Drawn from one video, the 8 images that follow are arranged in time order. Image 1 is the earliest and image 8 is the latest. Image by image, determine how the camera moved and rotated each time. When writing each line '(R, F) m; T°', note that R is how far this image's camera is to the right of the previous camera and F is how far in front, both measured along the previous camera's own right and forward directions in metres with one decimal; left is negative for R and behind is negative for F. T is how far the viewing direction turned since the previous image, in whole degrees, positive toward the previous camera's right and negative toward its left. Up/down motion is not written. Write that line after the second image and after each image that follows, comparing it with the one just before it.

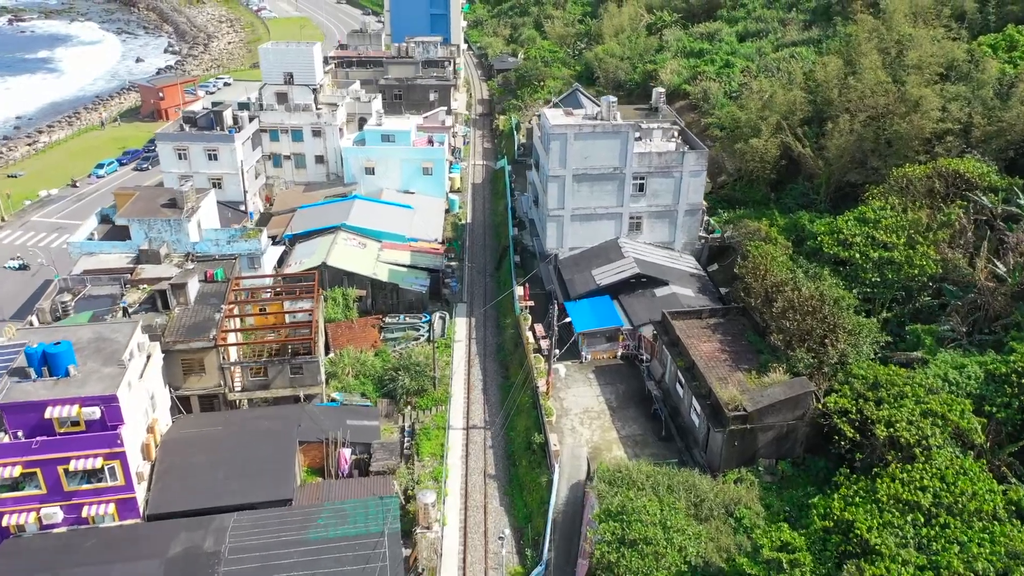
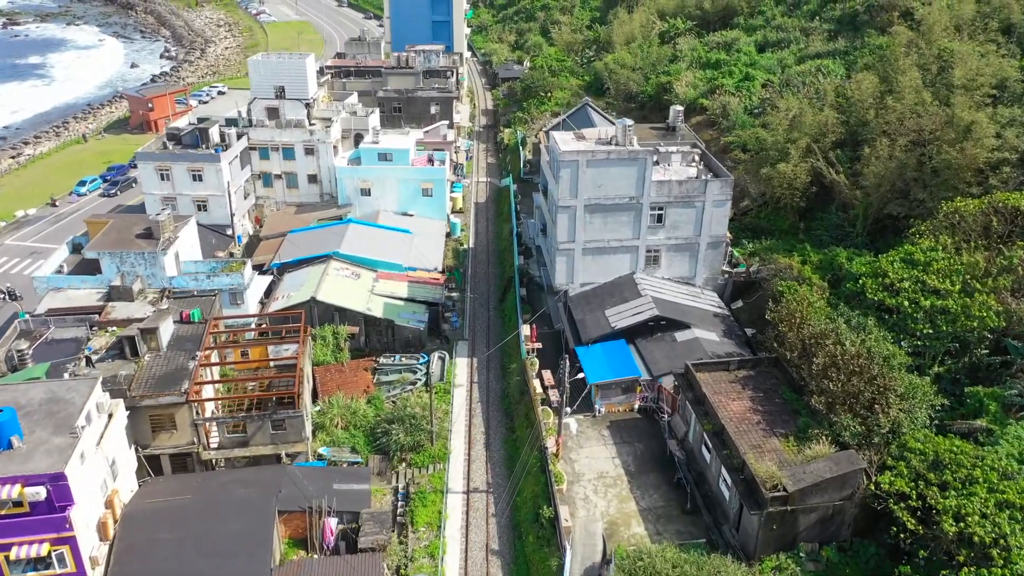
(-0.1, +3.0) m; 0°
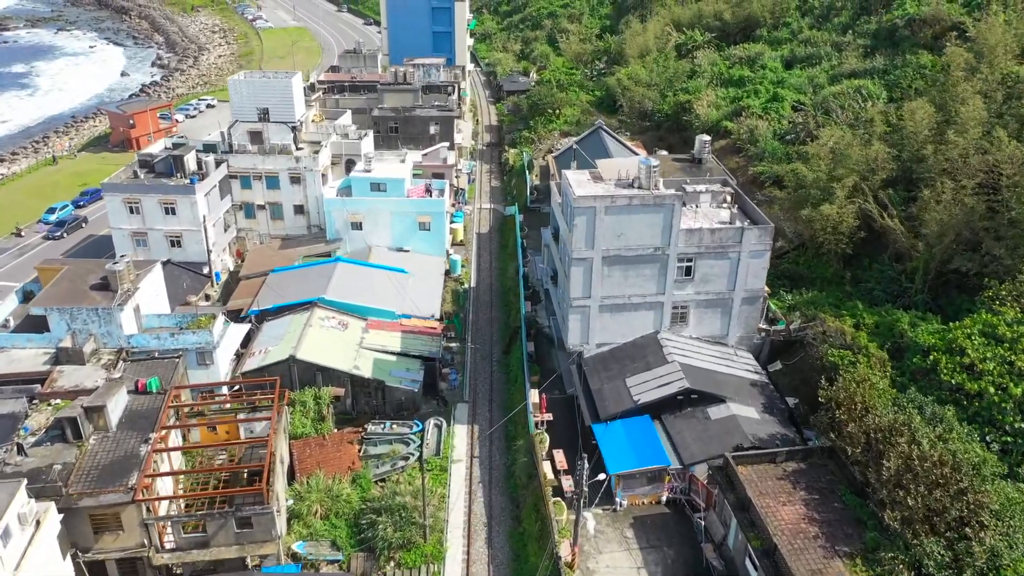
(-0.1, +4.0) m; 0°
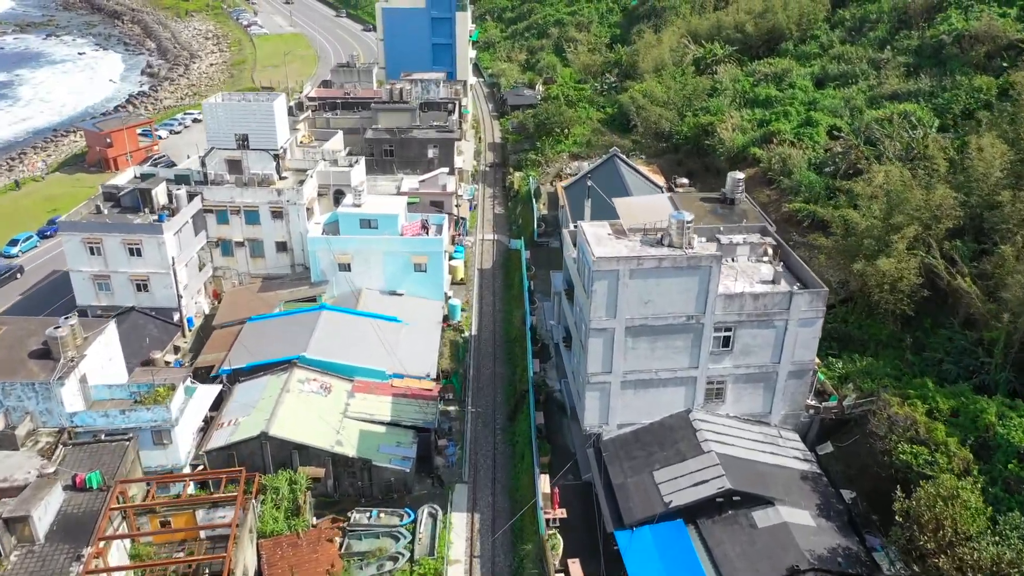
(-0.1, +4.0) m; 0°
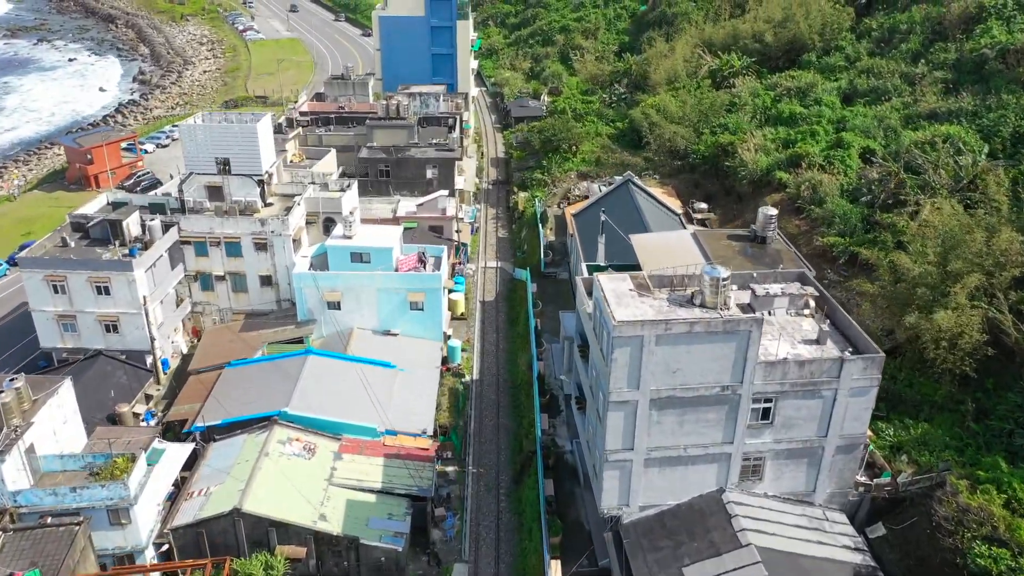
(-0.1, +3.1) m; 0°
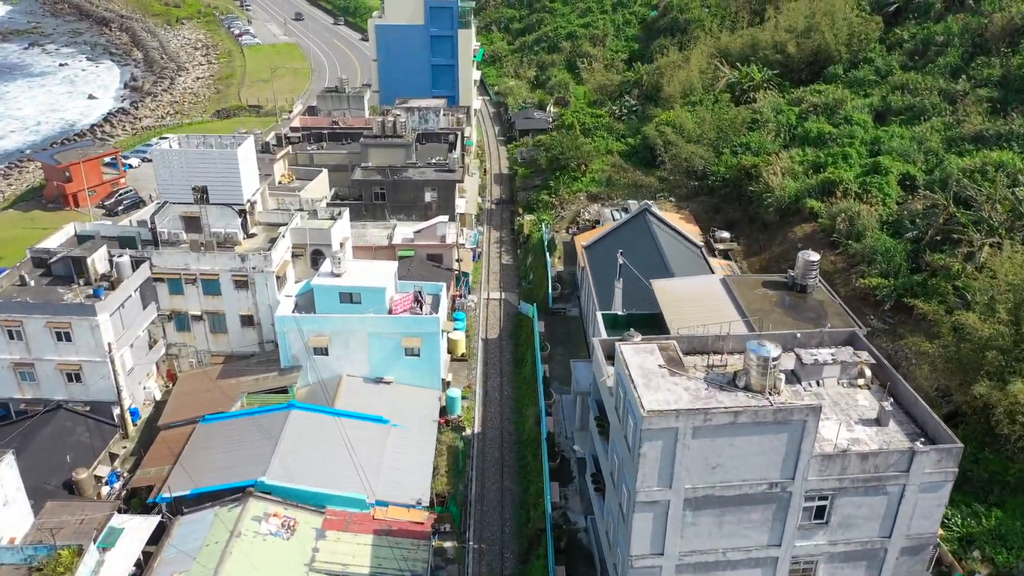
(-0.1, +3.1) m; 0°
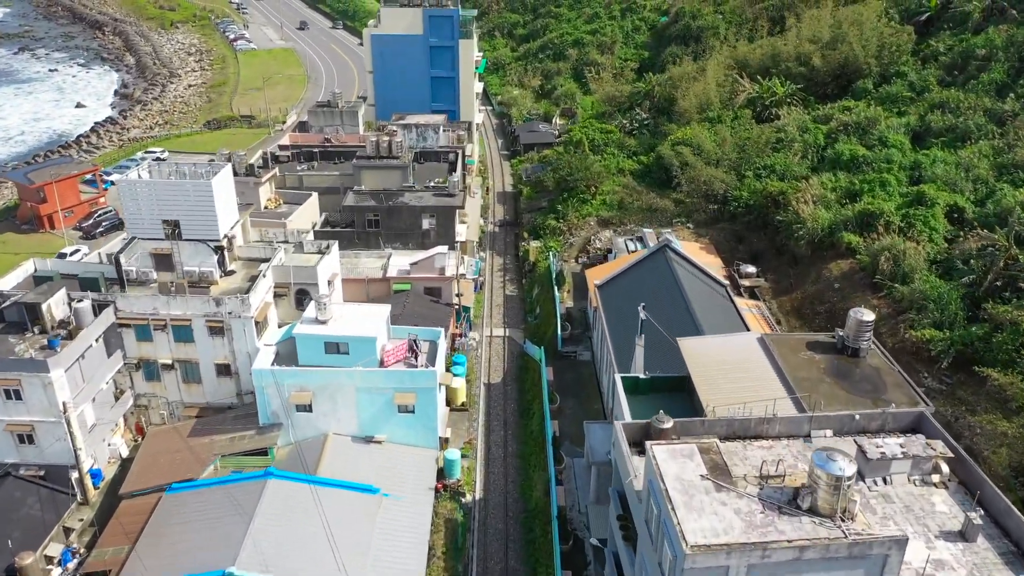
(-0.1, +3.1) m; 0°
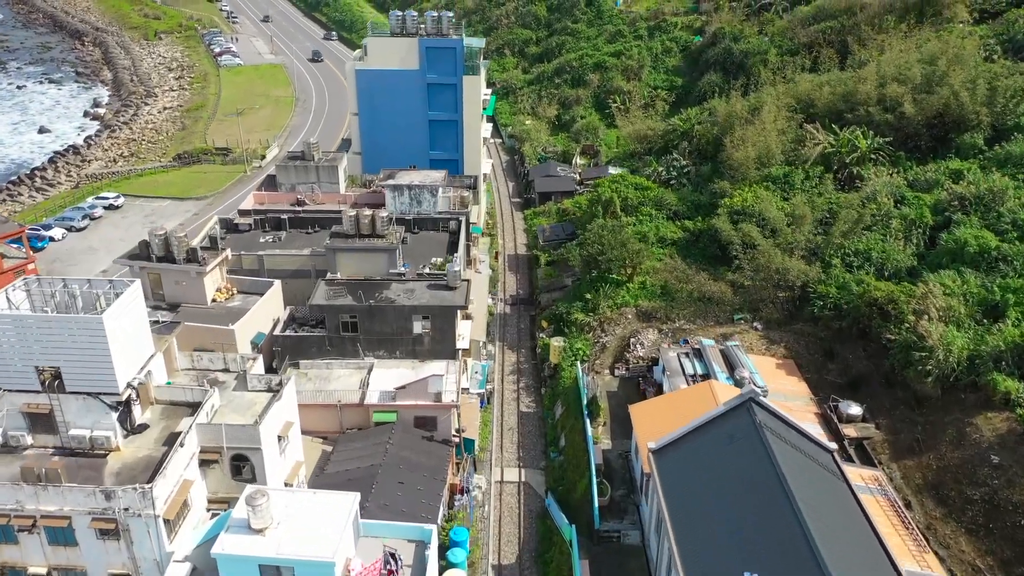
(-0.5, +8.4) m; 0°
